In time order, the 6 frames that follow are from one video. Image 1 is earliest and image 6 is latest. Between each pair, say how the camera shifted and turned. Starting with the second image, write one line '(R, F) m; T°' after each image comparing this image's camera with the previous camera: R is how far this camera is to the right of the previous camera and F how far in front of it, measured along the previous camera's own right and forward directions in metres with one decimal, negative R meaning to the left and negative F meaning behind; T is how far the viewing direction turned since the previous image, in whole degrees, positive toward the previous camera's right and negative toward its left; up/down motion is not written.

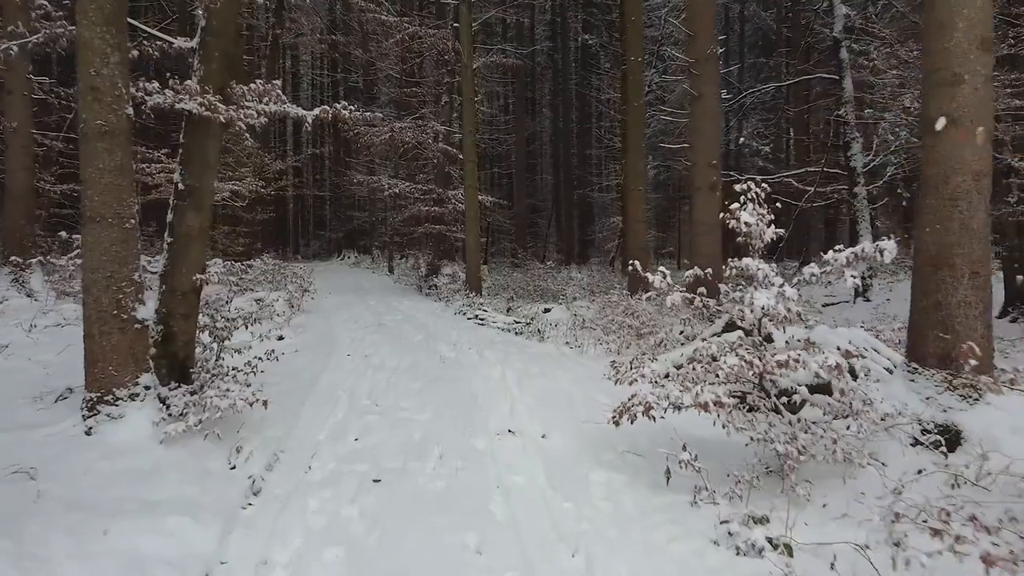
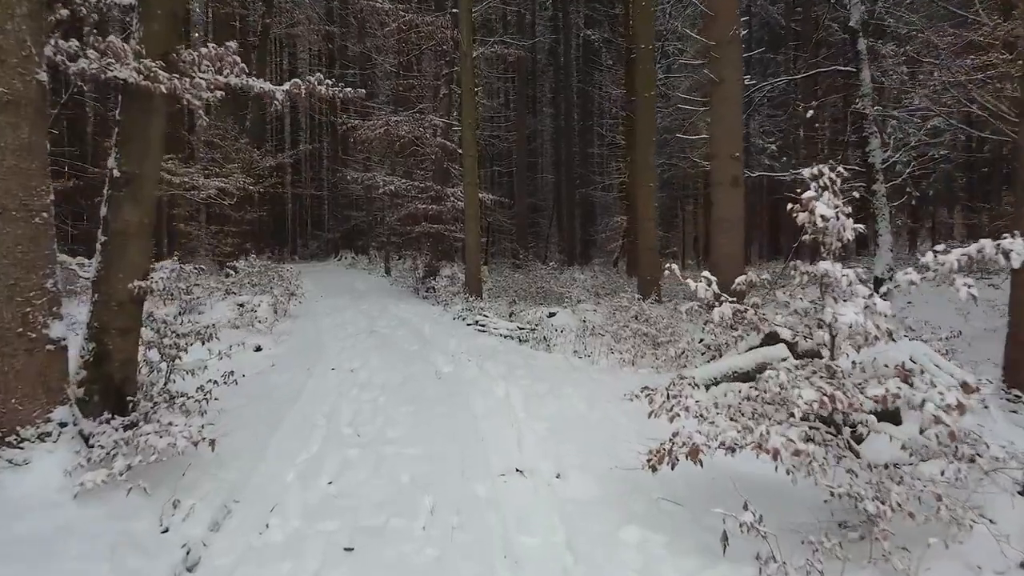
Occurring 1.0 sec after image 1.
(0.0, +0.9) m; 0°
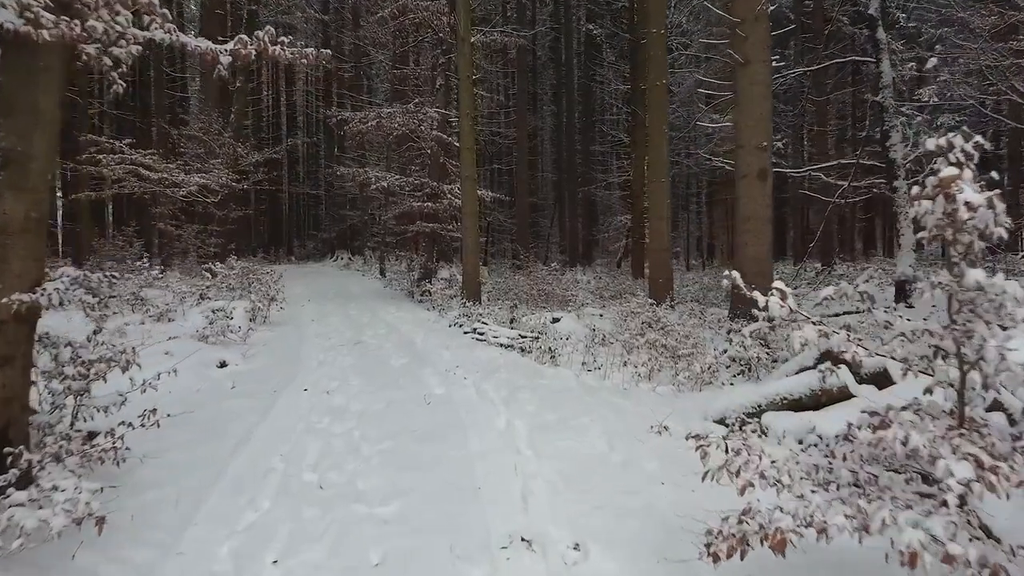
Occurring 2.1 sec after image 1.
(0.0, +1.0) m; 0°
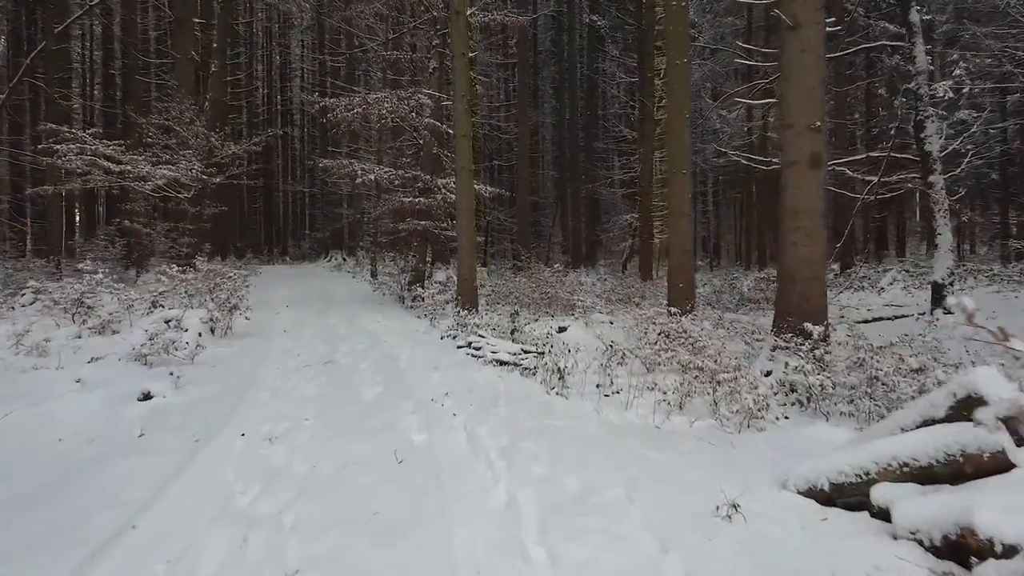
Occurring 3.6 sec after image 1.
(0.0, +1.4) m; 0°
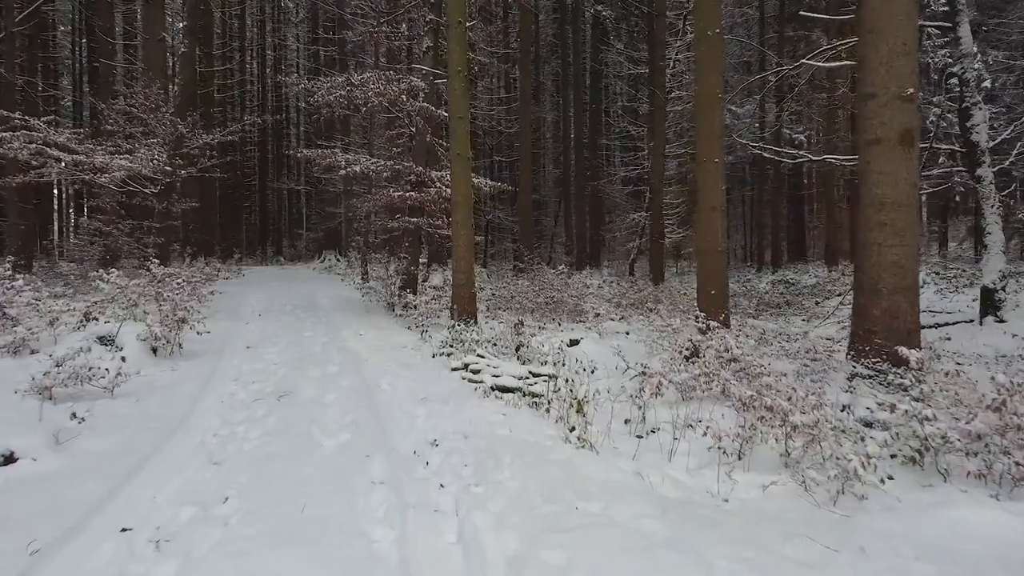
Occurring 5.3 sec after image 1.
(-0.1, +1.5) m; 0°
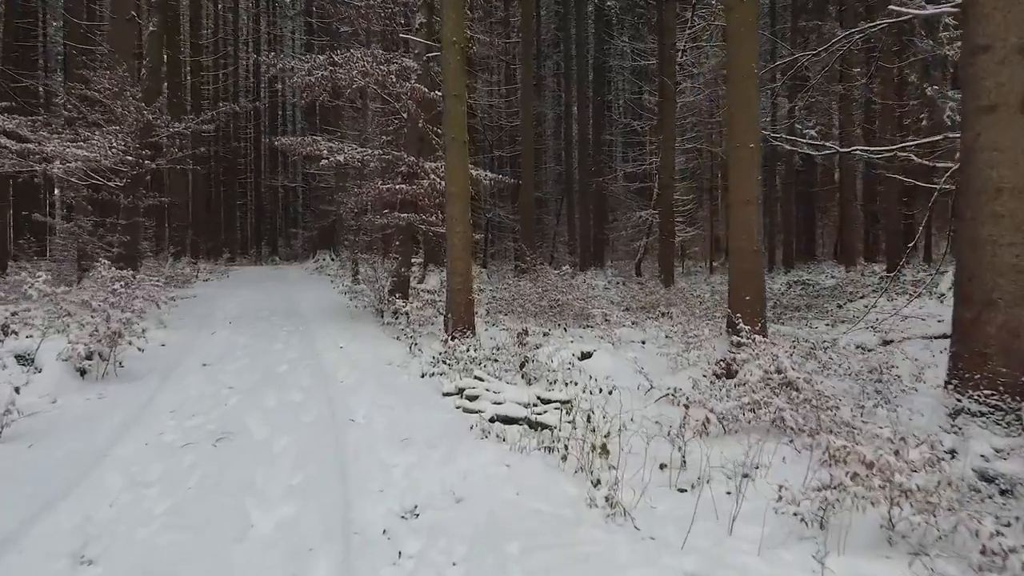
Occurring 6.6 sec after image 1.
(0.0, +1.3) m; 0°
